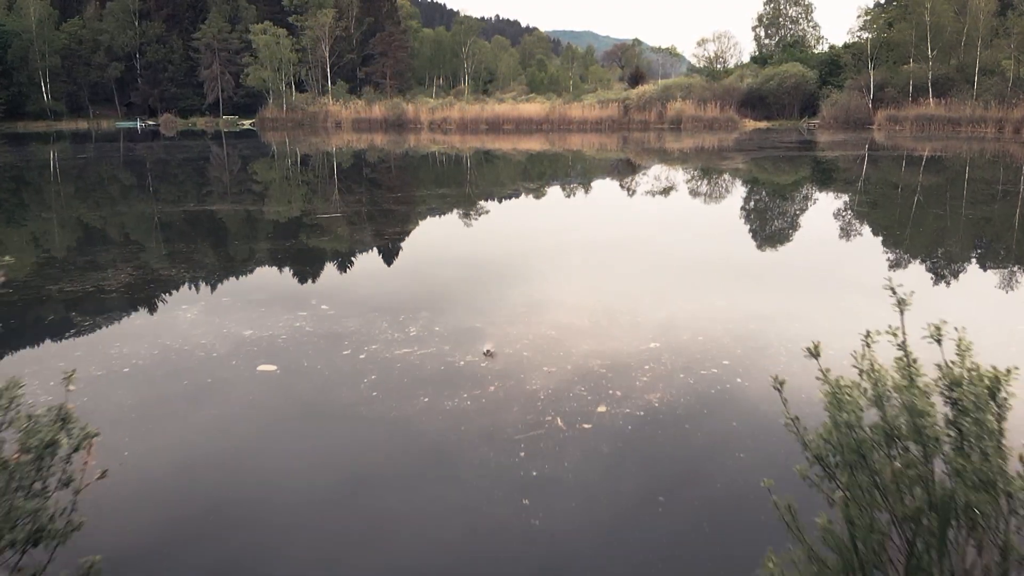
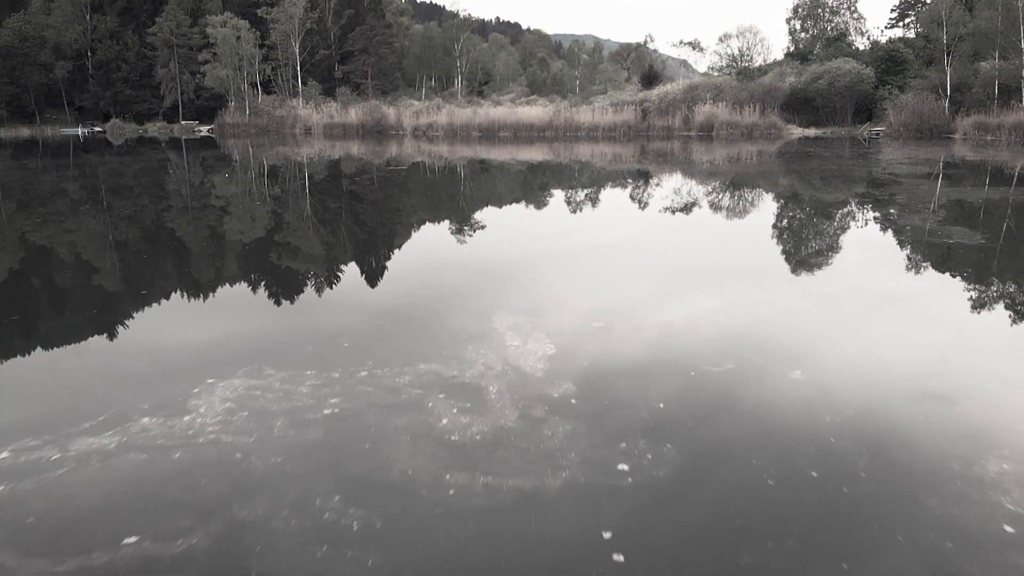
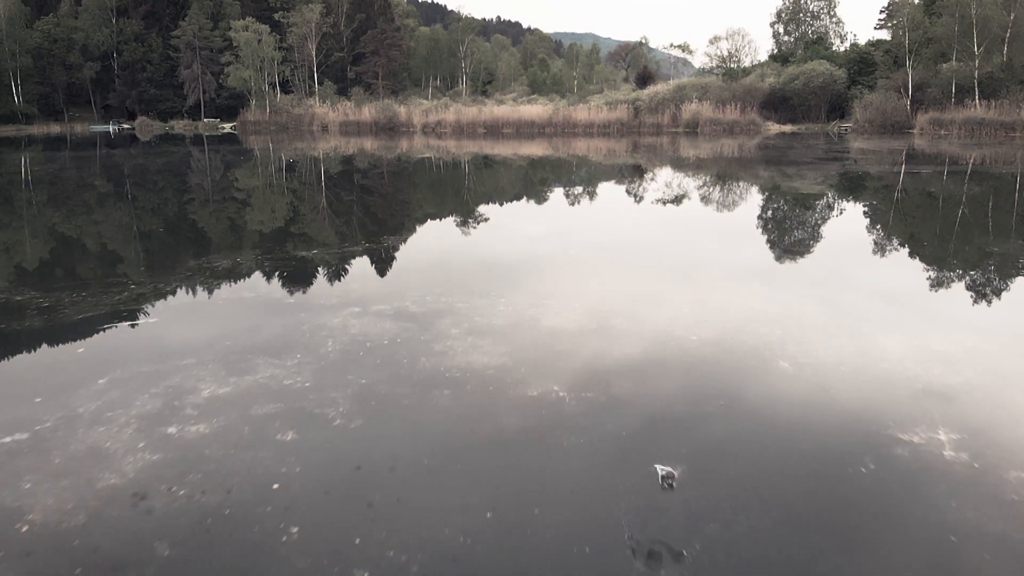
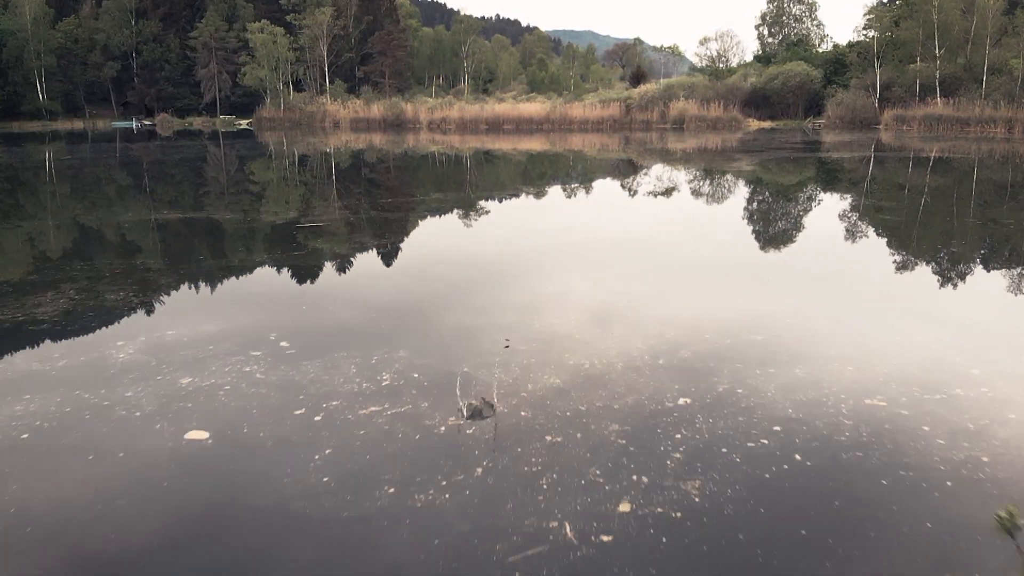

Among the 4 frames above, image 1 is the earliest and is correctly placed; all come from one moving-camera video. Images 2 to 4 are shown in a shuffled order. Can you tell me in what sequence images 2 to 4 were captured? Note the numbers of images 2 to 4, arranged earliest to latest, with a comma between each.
4, 3, 2
